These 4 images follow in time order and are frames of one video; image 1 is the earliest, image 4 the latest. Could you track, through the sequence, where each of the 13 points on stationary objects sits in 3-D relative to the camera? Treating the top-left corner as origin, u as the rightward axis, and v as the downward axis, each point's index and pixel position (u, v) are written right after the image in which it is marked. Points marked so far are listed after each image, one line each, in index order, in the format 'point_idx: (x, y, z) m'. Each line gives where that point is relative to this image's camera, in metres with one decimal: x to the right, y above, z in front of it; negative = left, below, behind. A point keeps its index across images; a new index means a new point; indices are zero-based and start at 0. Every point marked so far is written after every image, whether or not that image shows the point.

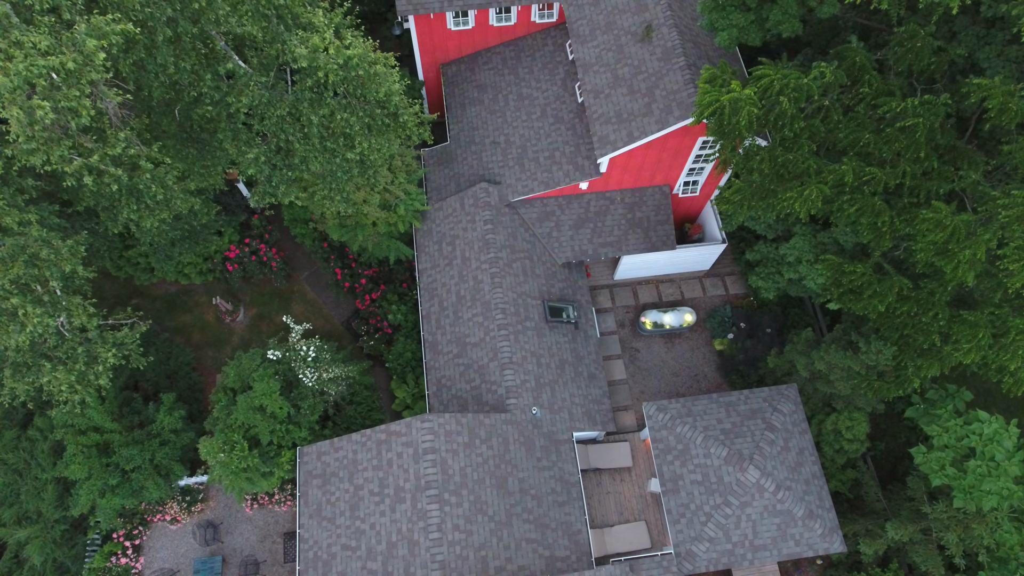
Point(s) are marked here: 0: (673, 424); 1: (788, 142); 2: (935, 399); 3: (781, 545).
0: (+5.1, -4.3, +18.9) m
1: (+7.1, +3.8, +15.4) m
2: (+13.3, -3.5, +18.9) m
3: (+7.9, -7.5, +17.5) m
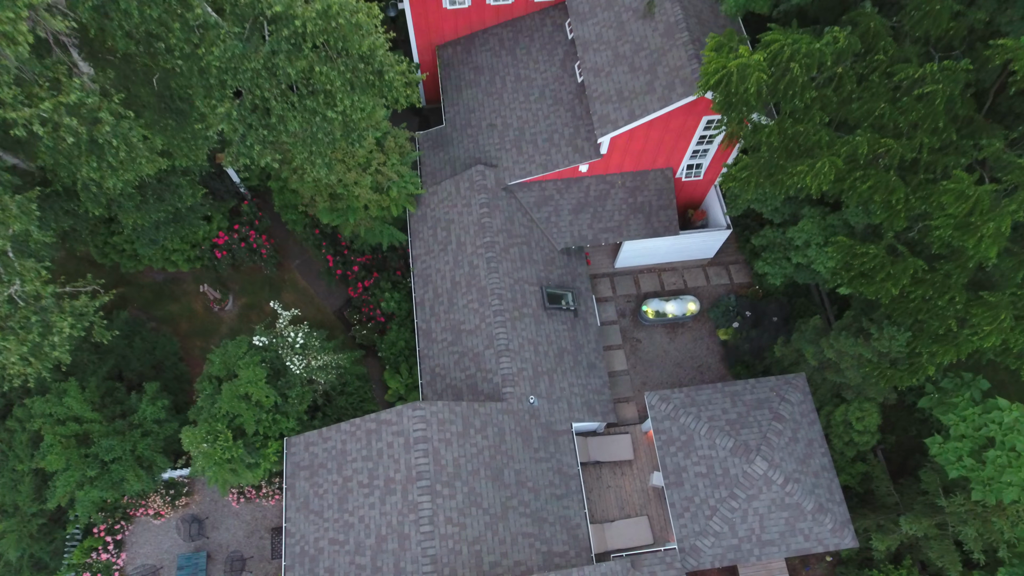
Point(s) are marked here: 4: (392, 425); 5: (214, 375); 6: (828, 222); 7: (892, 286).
0: (+5.0, -3.8, +18.1) m
1: (+7.0, +4.3, +14.6) m
2: (+13.2, -3.0, +18.1) m
3: (+7.8, -7.1, +16.7) m
4: (-3.3, -3.8, +16.5) m
5: (-9.4, -2.7, +18.8) m
6: (+9.6, +2.0, +18.3) m
7: (+9.9, 0.0, +15.7) m
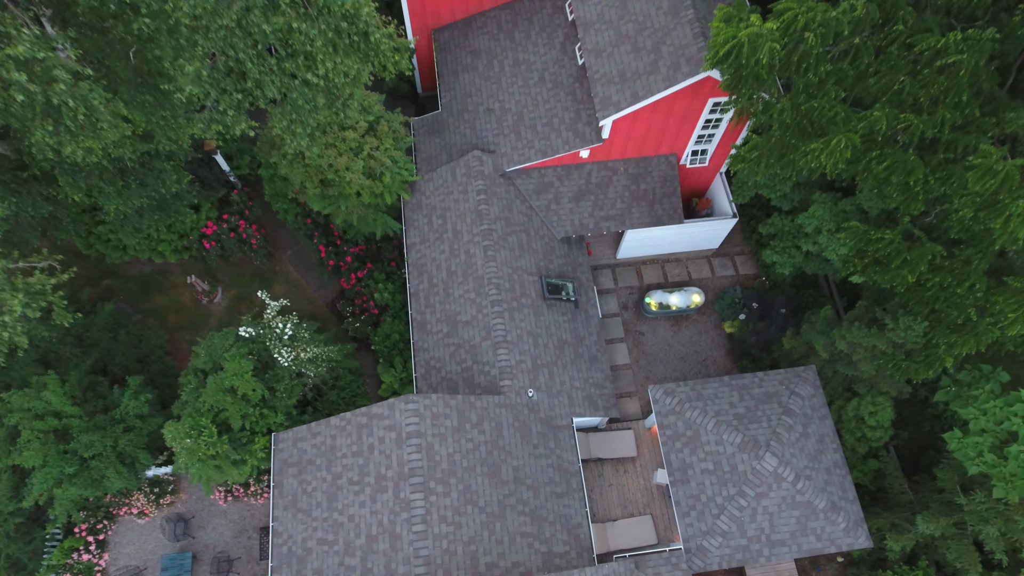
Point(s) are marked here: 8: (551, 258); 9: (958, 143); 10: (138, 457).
0: (+4.9, -3.5, +17.3) m
1: (+6.9, +4.6, +13.8) m
2: (+13.2, -2.7, +17.3) m
3: (+7.7, -6.7, +16.0) m
4: (-3.4, -3.5, +15.7) m
5: (-9.4, -2.4, +18.0) m
6: (+9.6, +2.3, +17.5) m
7: (+9.9, +0.4, +14.9) m
8: (+1.3, +1.0, +19.8) m
9: (+10.0, +3.3, +13.5) m
10: (-11.3, -5.1, +18.0) m
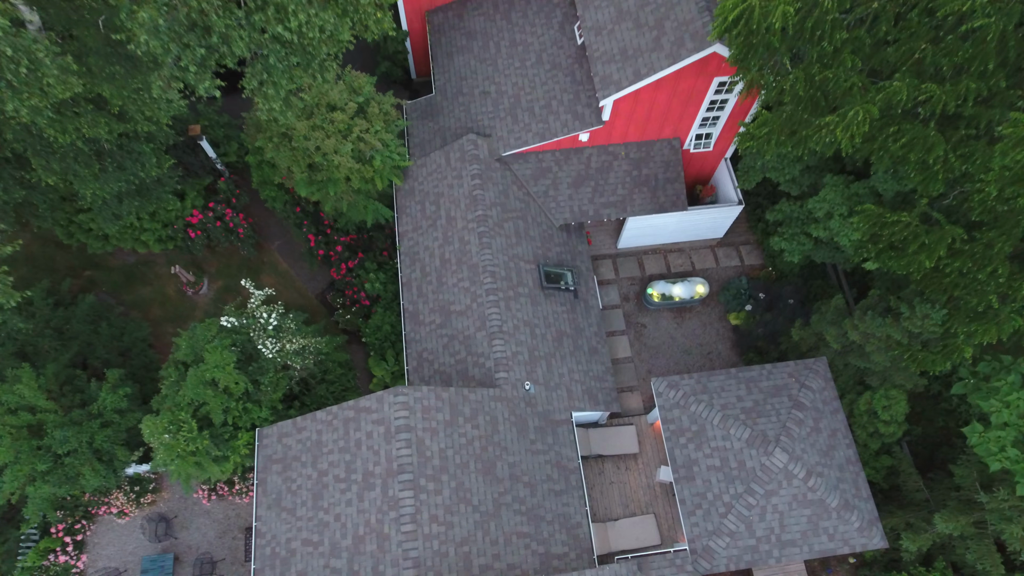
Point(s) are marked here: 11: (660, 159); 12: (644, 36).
0: (+4.8, -3.1, +16.5) m
1: (+6.8, +4.9, +13.0) m
2: (+13.1, -2.3, +16.5) m
3: (+7.6, -6.4, +15.1) m
4: (-3.5, -3.1, +14.9) m
5: (-9.5, -2.1, +17.2) m
6: (+9.5, +2.7, +16.7) m
7: (+9.7, +0.7, +14.1) m
8: (+1.2, +1.3, +19.0) m
9: (+9.9, +3.6, +12.6) m
10: (-11.4, -4.8, +17.2) m
11: (+4.9, +4.2, +19.8) m
12: (+3.8, +7.2, +17.1) m
